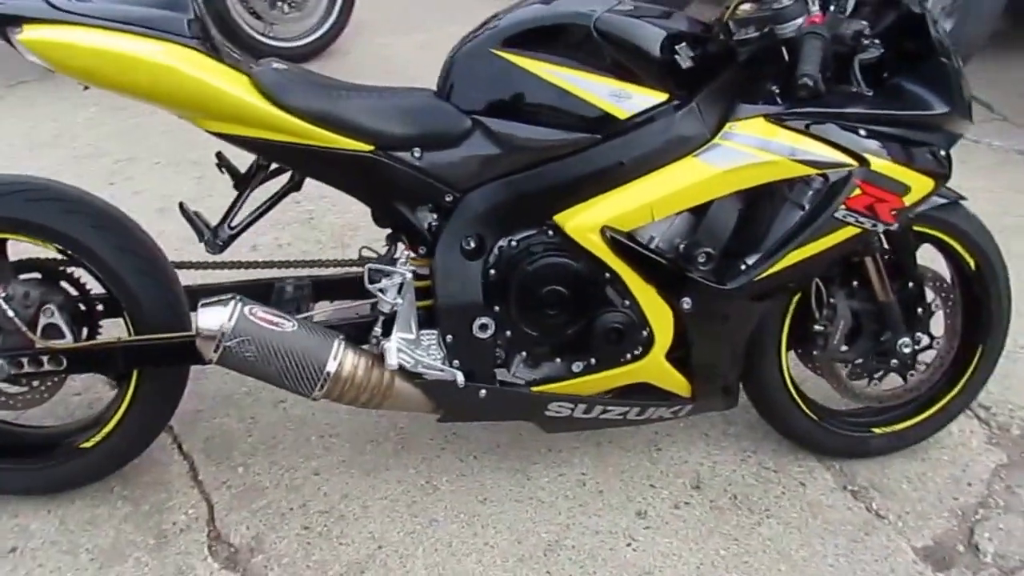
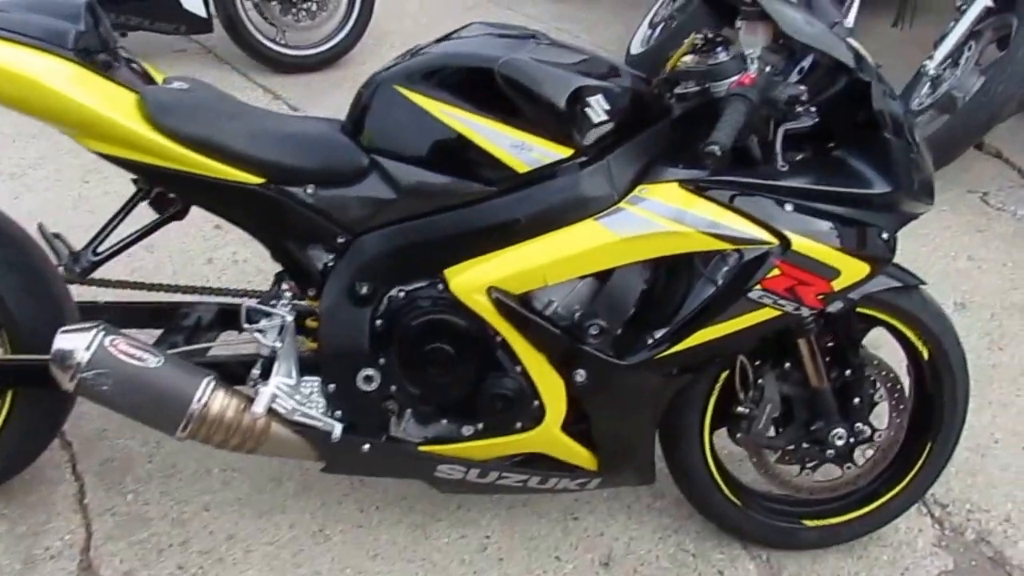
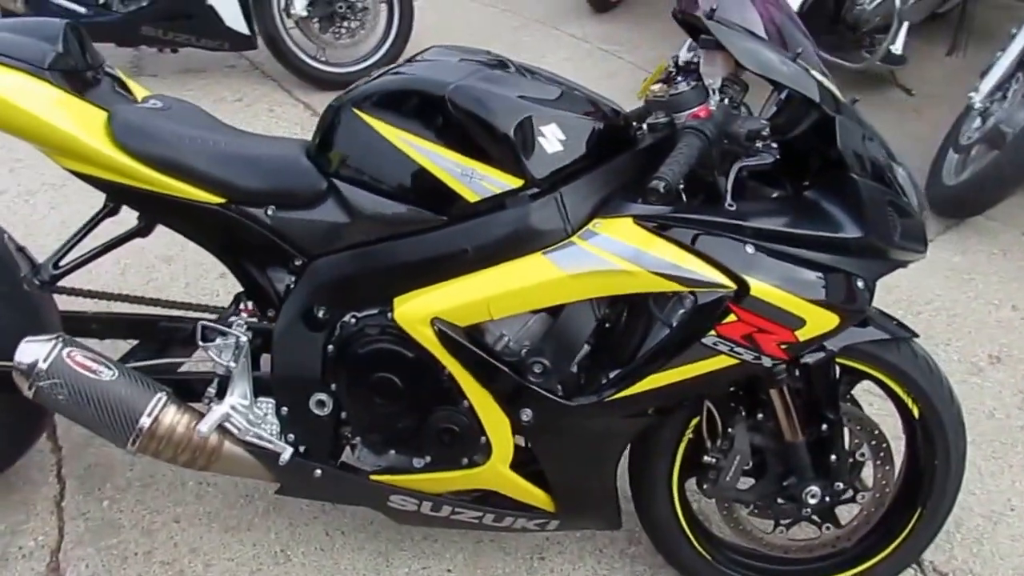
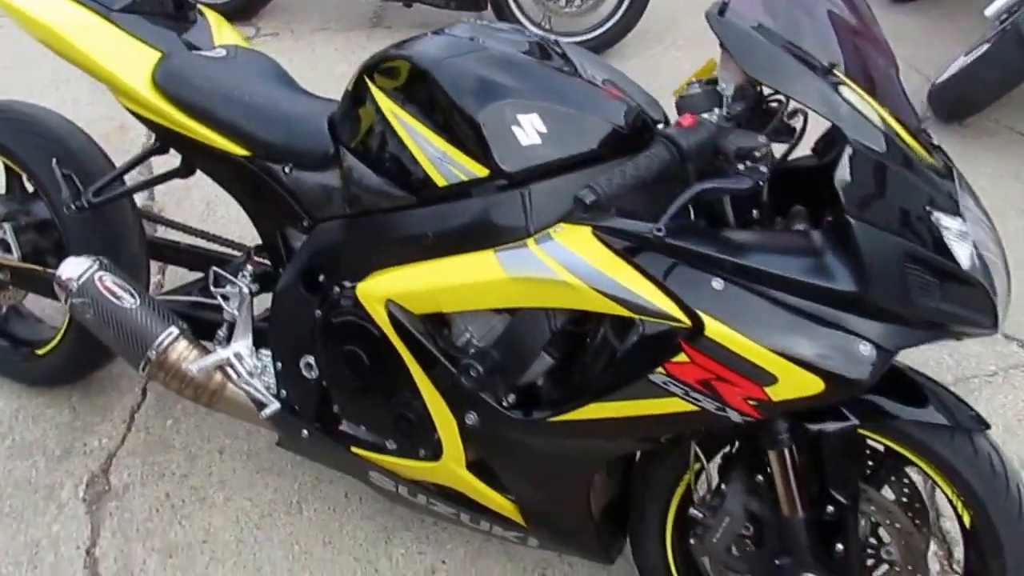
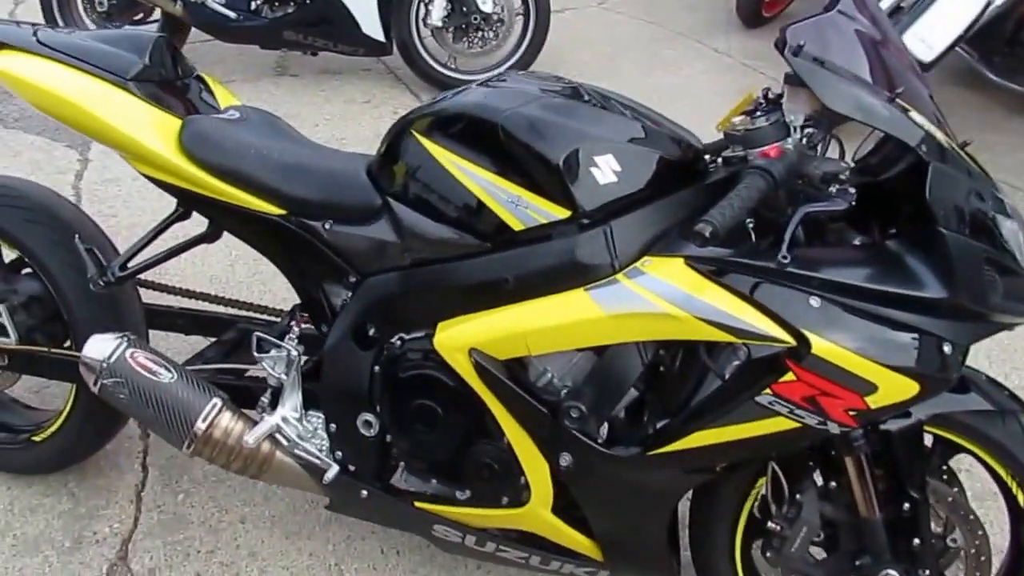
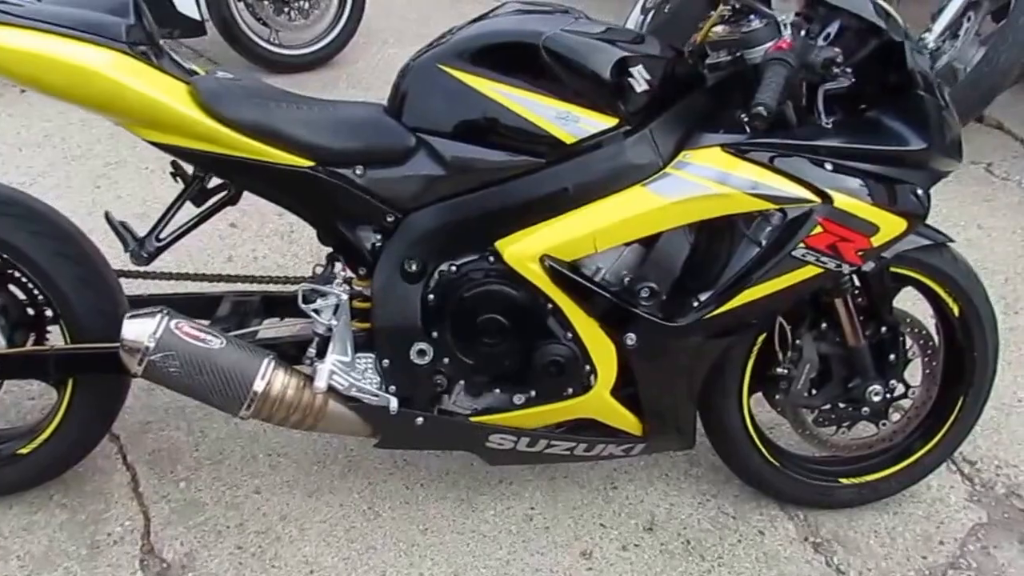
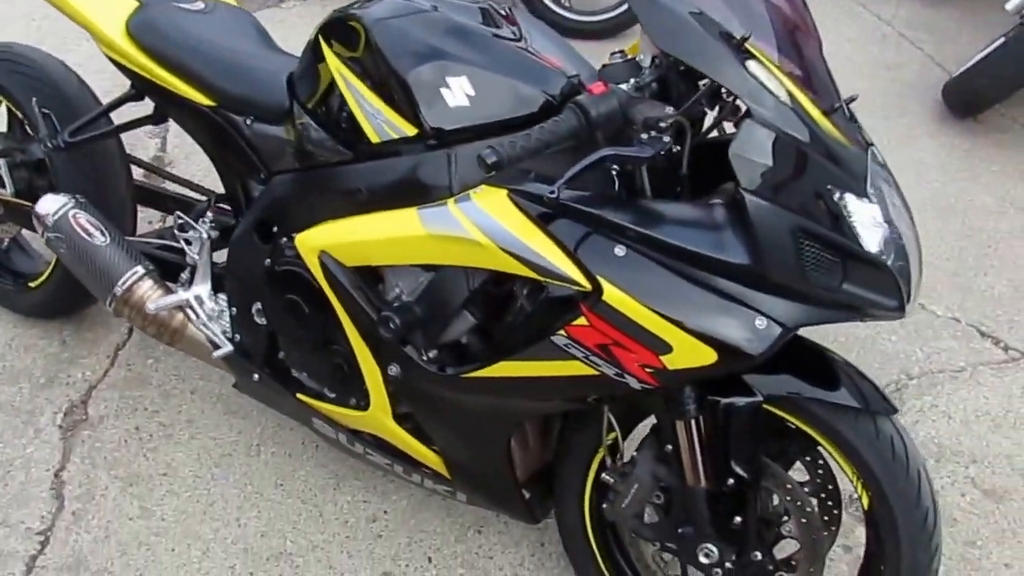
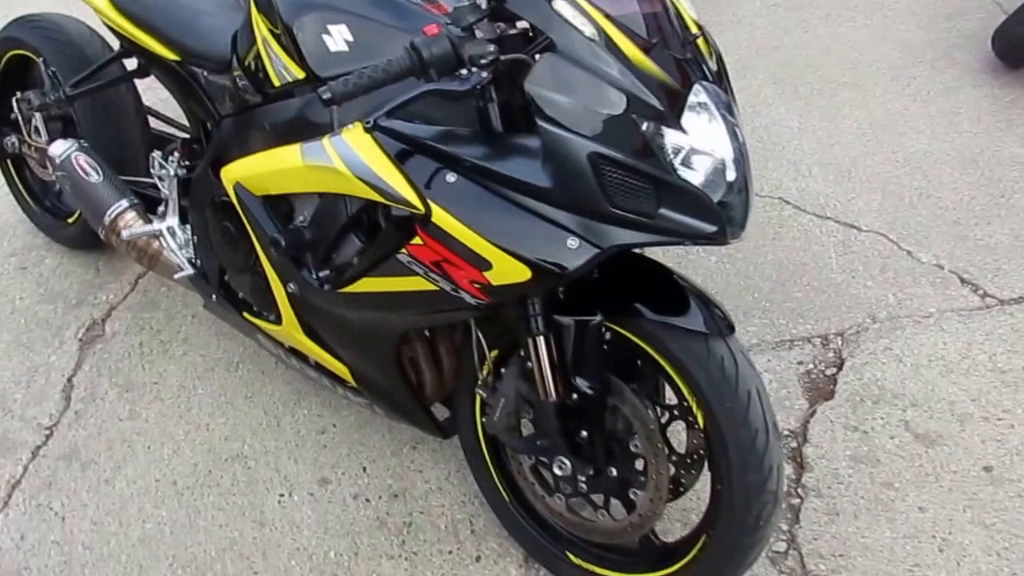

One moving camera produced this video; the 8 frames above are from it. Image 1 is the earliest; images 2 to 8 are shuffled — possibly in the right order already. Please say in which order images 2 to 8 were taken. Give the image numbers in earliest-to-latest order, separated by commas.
6, 2, 3, 5, 4, 7, 8
